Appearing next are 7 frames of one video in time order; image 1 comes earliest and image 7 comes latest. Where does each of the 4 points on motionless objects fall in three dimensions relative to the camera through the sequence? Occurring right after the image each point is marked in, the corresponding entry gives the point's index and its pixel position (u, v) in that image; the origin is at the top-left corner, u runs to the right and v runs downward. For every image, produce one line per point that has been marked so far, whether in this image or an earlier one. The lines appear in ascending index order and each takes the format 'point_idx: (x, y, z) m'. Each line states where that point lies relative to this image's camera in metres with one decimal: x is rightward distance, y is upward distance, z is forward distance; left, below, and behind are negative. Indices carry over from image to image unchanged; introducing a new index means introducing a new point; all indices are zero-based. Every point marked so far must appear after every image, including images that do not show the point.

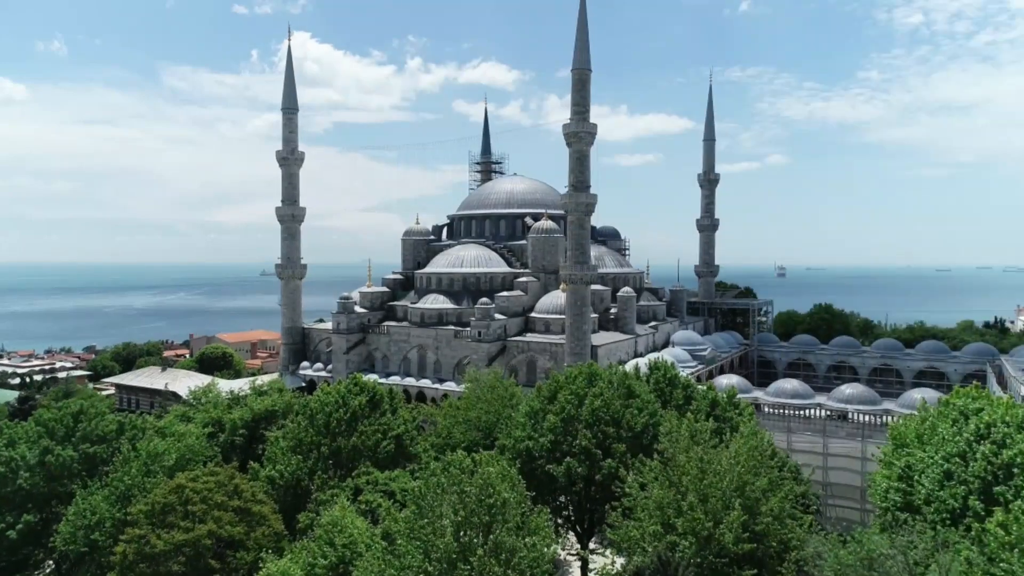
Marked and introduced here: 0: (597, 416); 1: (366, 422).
0: (+1.9, -2.9, +18.6) m
1: (-3.5, -3.2, +19.5) m
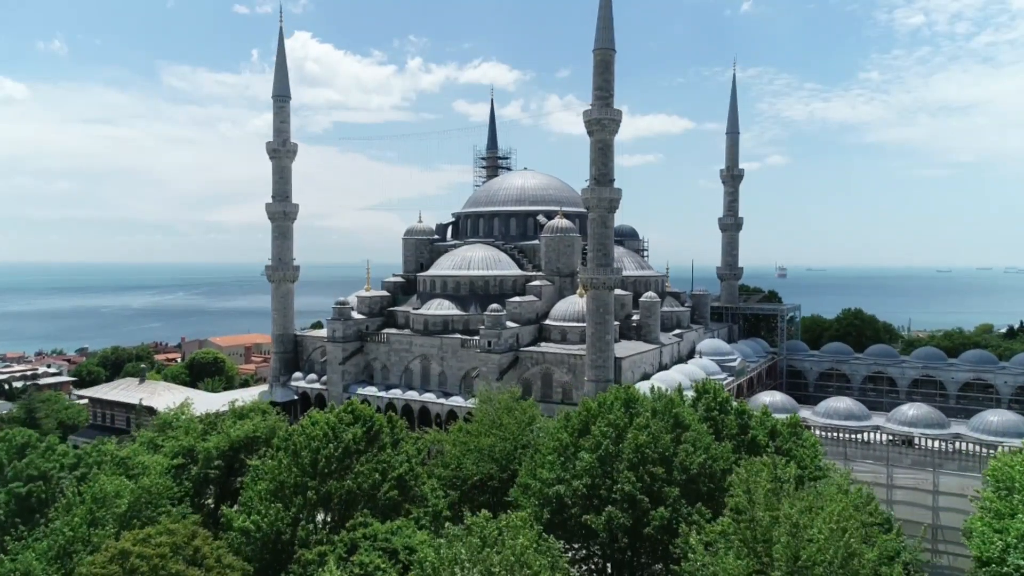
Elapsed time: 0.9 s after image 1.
0: (+2.4, -3.1, +15.3) m
1: (-3.0, -3.4, +16.2) m
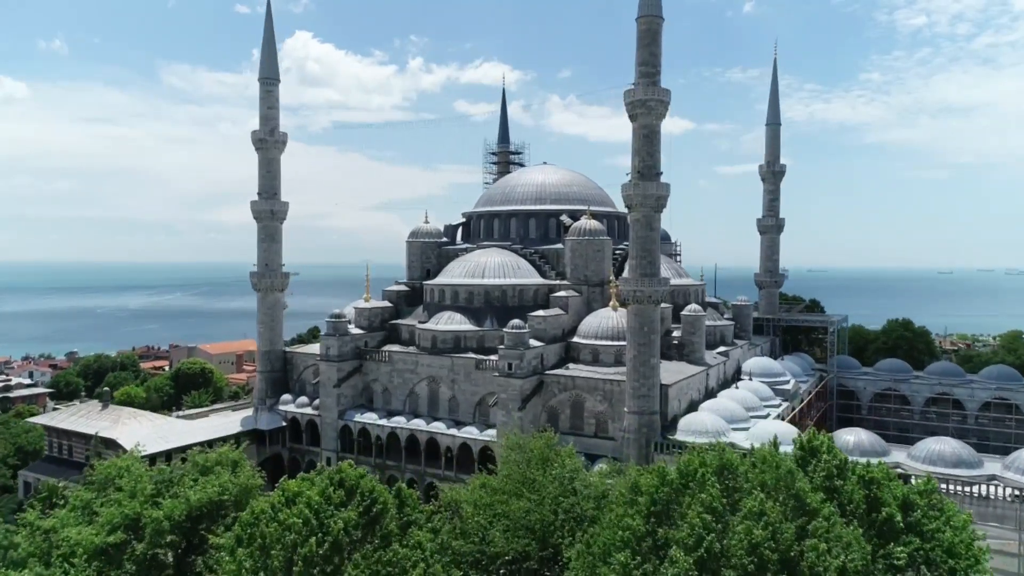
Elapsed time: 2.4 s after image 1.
0: (+3.2, -3.5, +10.6) m
1: (-2.2, -3.7, +11.5) m
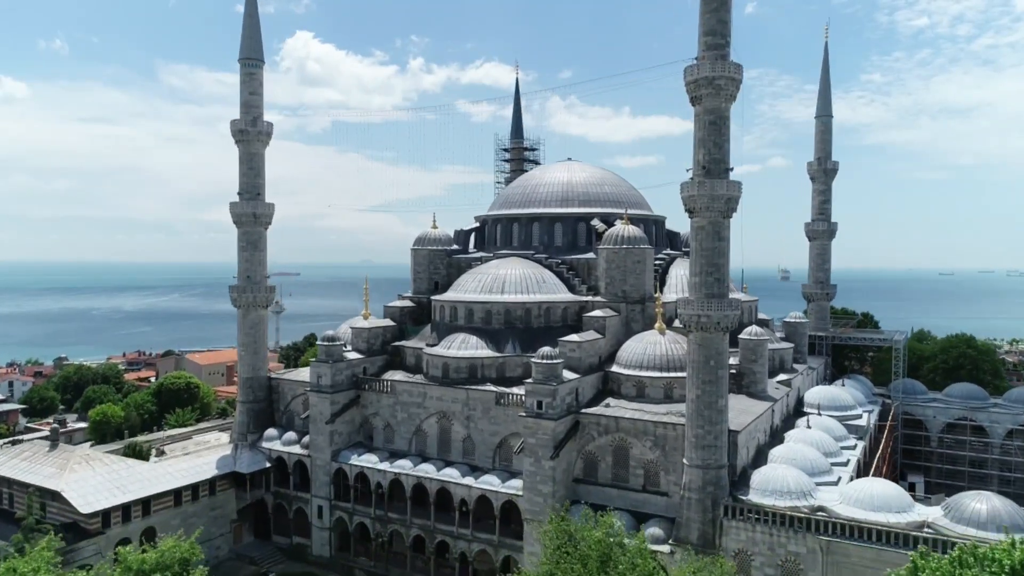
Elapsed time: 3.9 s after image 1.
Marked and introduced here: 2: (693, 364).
0: (+4.0, -4.0, +5.9) m
1: (-1.4, -4.3, +6.8) m
2: (+4.3, -1.8, +19.7) m
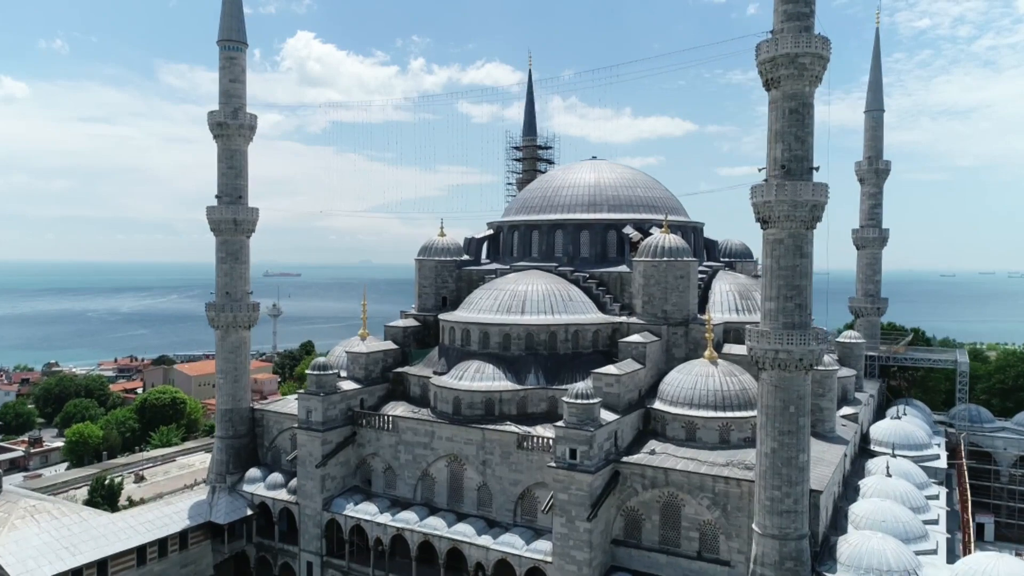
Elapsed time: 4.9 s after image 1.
0: (+4.6, -4.6, +2.1) m
1: (-0.8, -4.8, +3.0) m
2: (+4.9, -2.3, +15.9) m
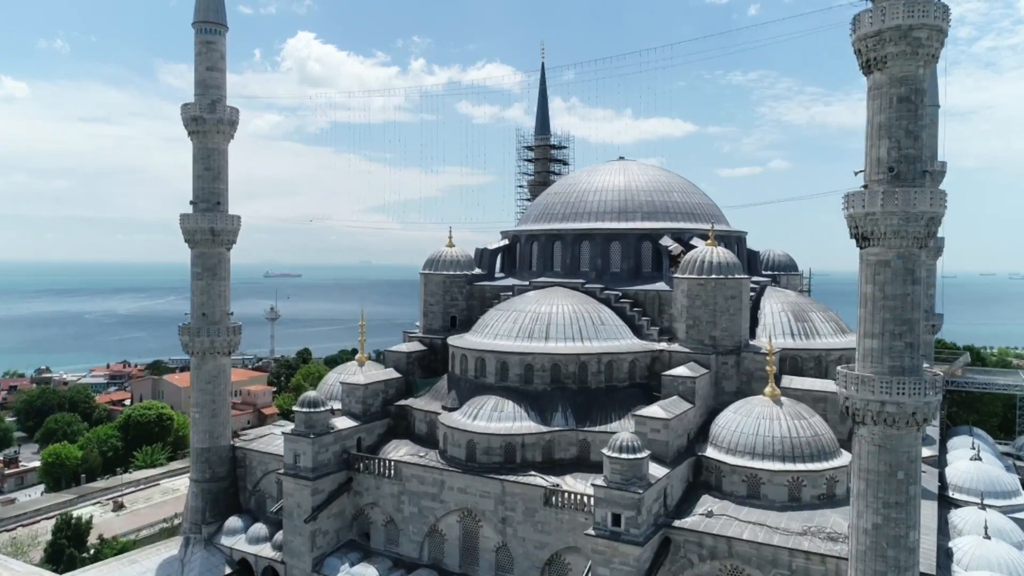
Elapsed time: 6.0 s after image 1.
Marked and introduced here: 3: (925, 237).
0: (+5.1, -5.1, -1.1) m
1: (-0.3, -5.3, -0.2) m
2: (+5.4, -2.9, +12.7) m
3: (+6.1, +0.8, +12.2) m
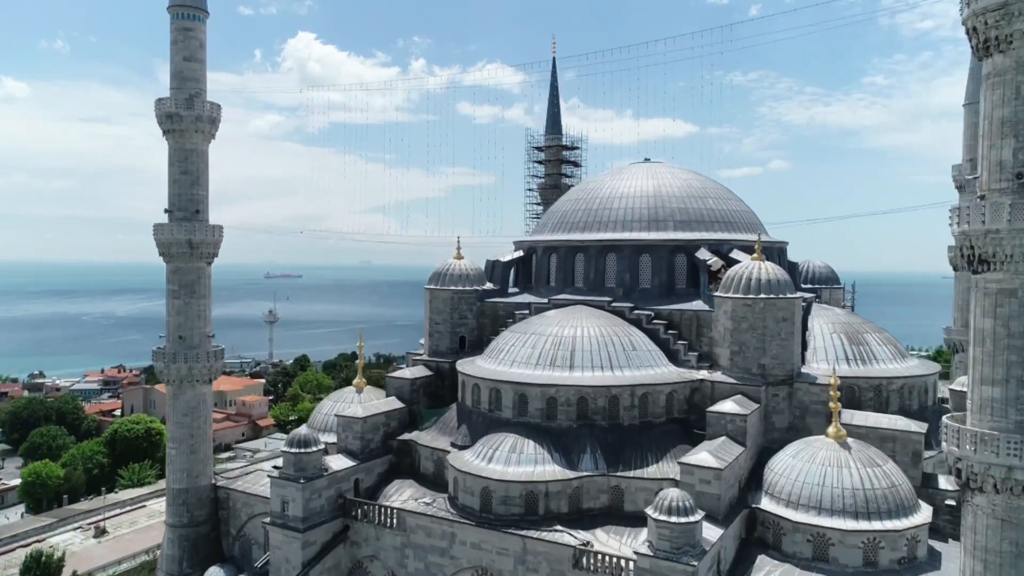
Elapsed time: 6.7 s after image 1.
0: (+5.5, -5.5, -3.6) m
1: (+0.1, -5.7, -2.7) m
2: (+5.8, -3.3, +10.2) m
3: (+6.5, +0.3, +9.8) m
